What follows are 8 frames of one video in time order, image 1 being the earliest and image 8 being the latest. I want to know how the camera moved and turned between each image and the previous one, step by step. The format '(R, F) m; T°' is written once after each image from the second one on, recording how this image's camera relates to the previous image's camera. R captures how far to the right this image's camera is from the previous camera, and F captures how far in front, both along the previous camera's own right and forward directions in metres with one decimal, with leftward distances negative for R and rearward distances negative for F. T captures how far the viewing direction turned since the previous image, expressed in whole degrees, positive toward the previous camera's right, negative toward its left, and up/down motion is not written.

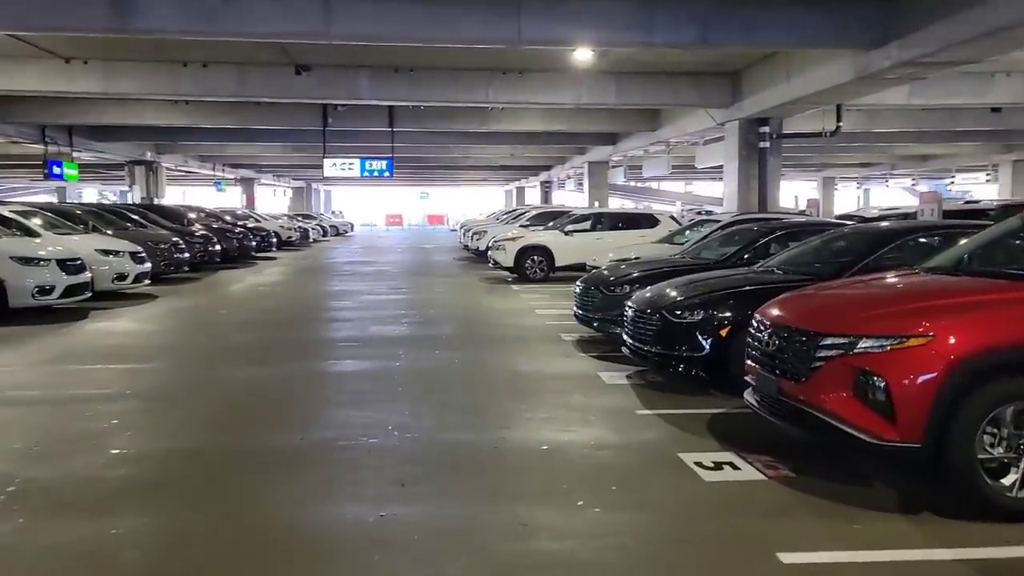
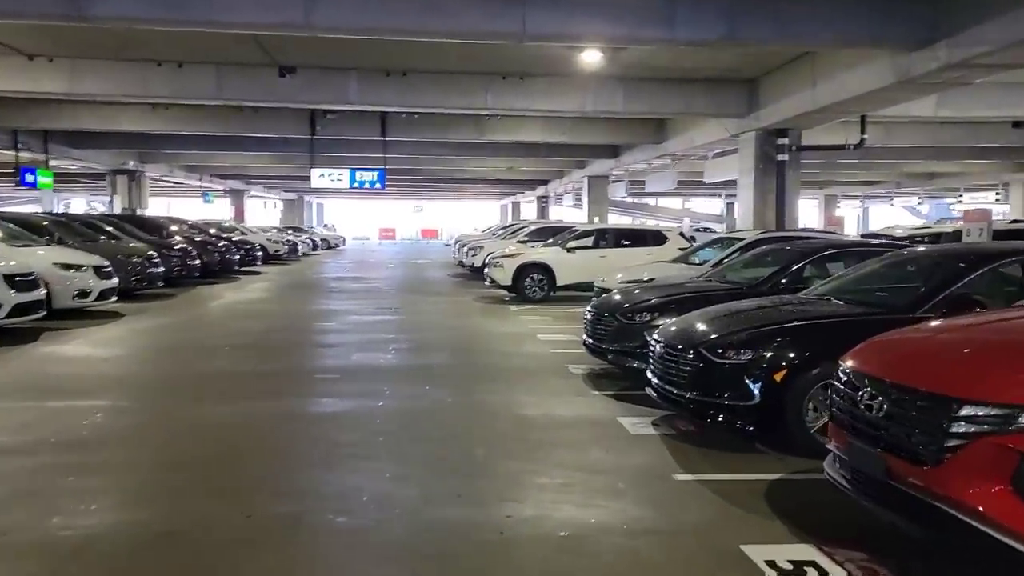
(-0.1, +1.3) m; 0°
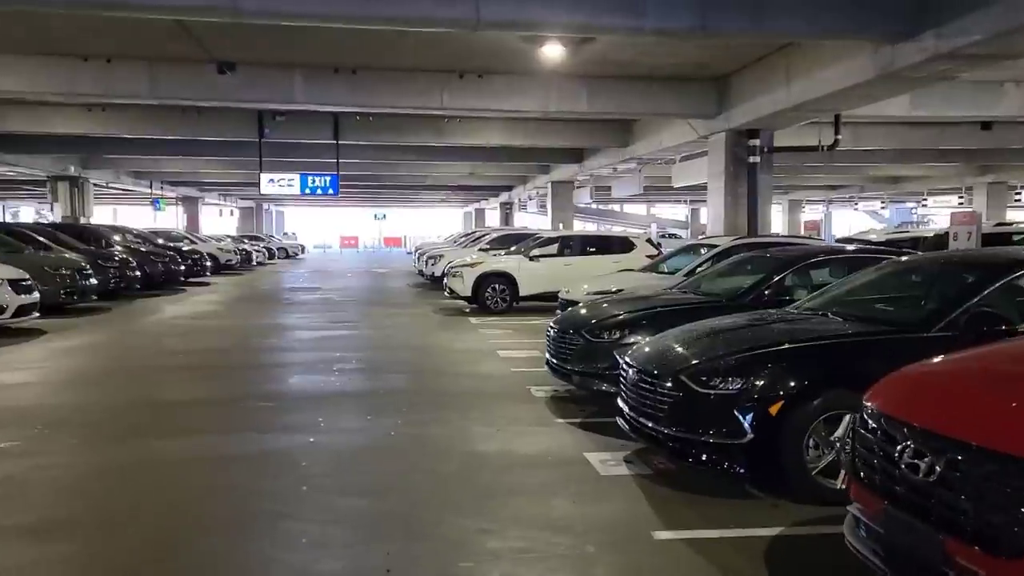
(+0.1, +1.0) m; +2°
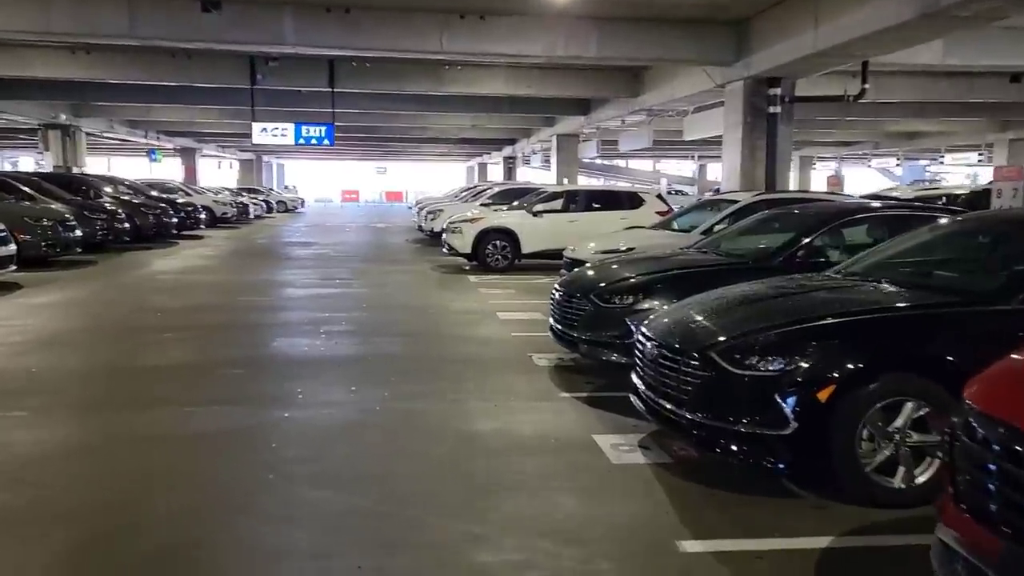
(0.0, +0.8) m; 0°
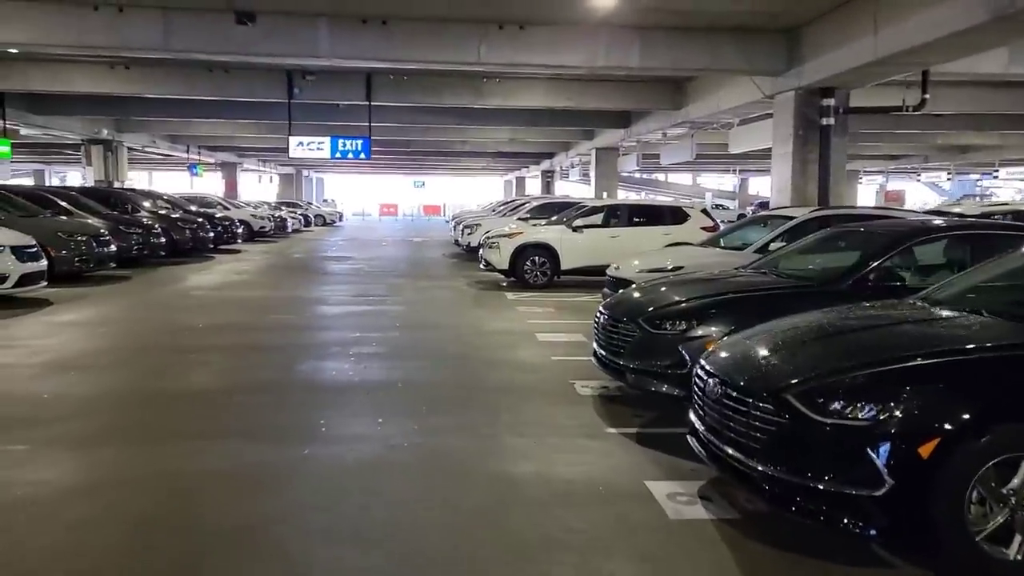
(0.0, +0.5) m; -3°
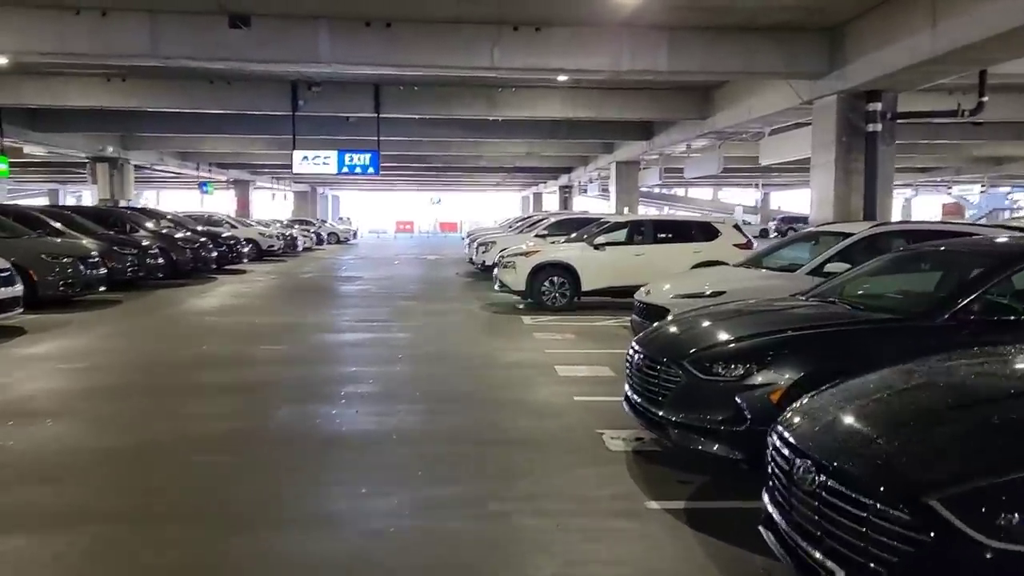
(0.0, +1.2) m; -1°
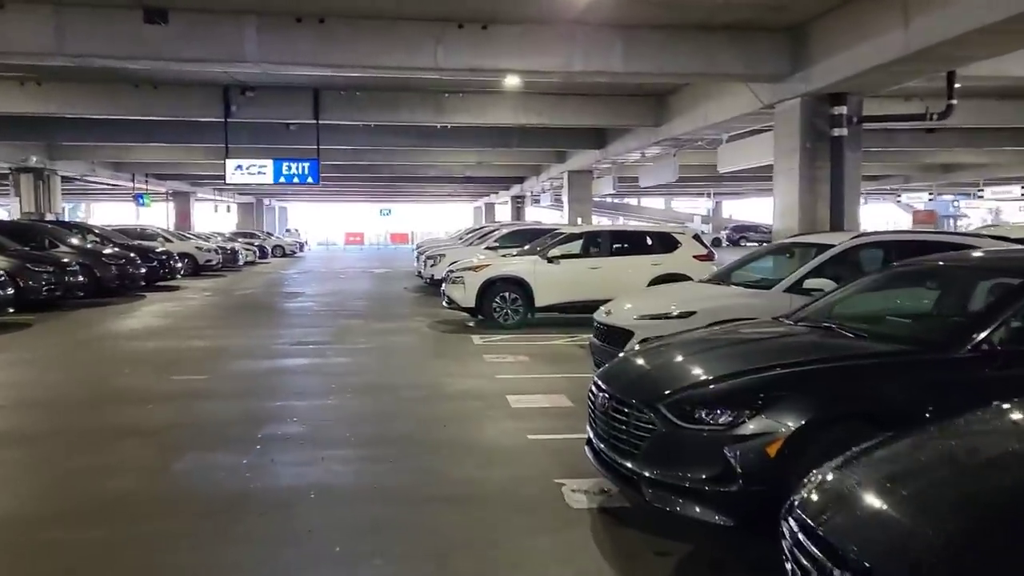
(+0.1, +1.0) m; +3°
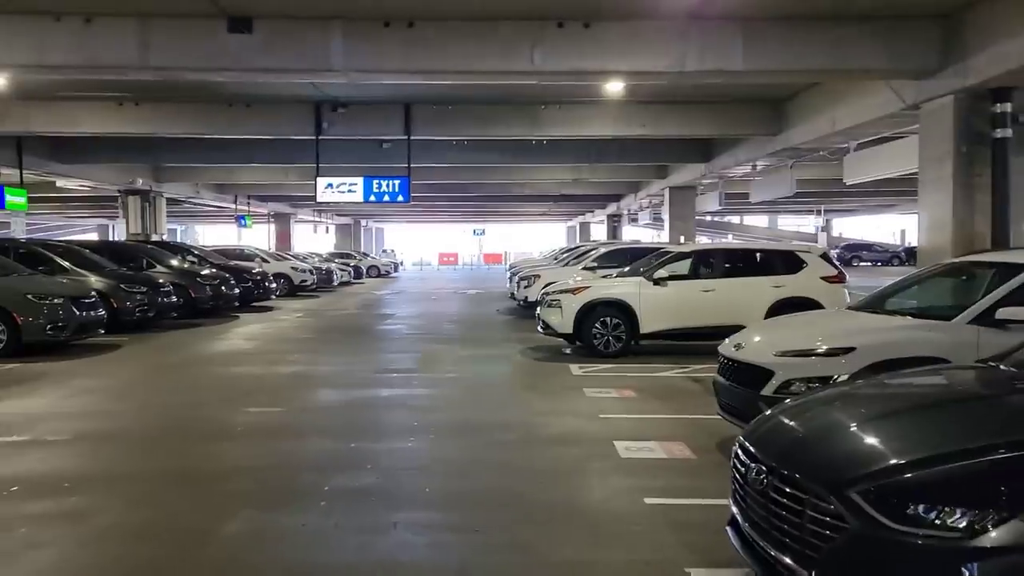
(-0.1, +1.2) m; -7°
